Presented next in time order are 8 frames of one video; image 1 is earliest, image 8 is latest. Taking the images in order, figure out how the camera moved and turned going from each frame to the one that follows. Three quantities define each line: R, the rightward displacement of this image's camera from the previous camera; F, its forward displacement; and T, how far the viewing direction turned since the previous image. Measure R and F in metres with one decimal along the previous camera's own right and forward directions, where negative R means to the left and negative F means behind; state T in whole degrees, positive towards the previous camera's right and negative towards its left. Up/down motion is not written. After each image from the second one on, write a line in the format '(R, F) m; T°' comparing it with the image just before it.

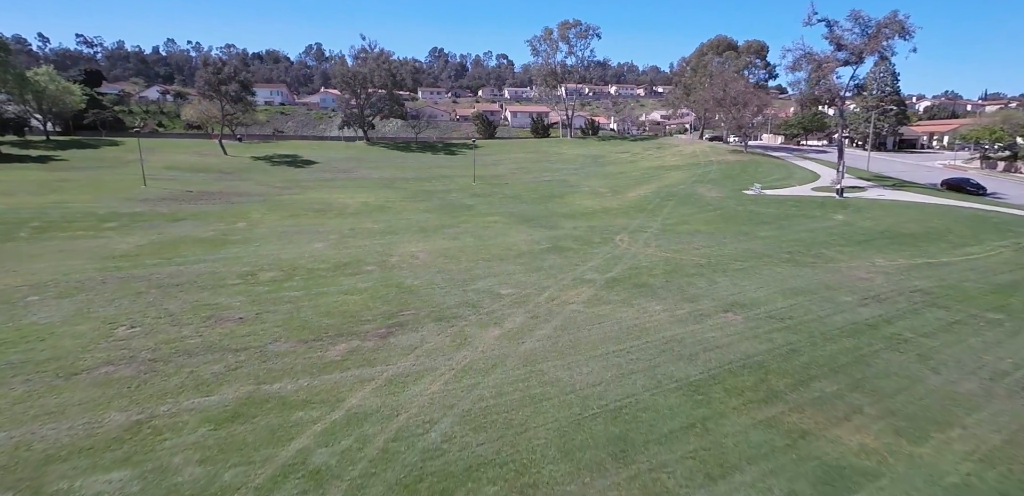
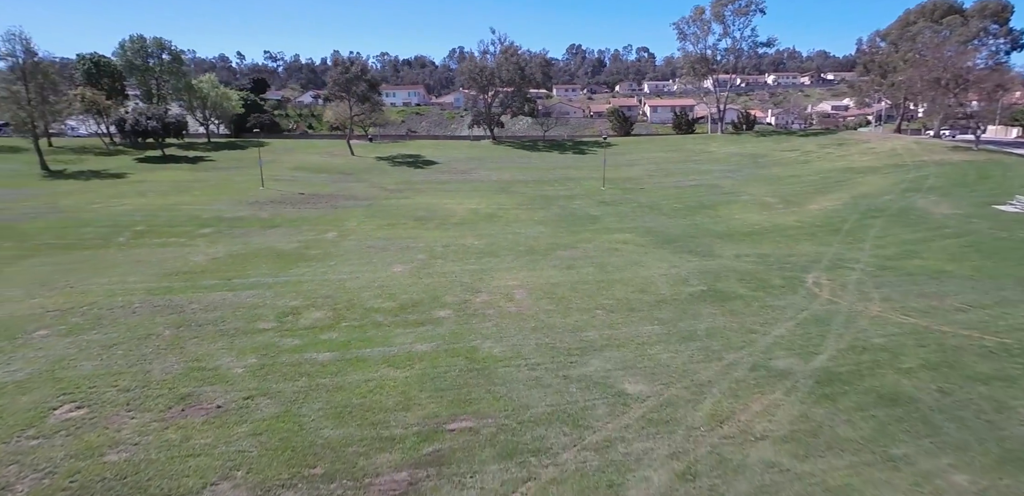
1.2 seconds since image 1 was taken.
(-0.1, +4.6) m; -15°
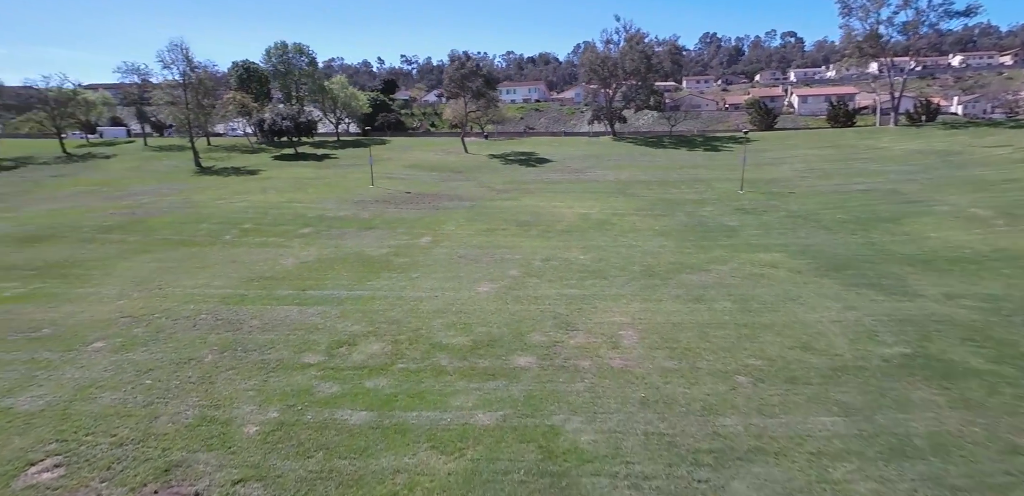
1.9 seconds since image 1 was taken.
(+0.2, +2.5) m; -13°
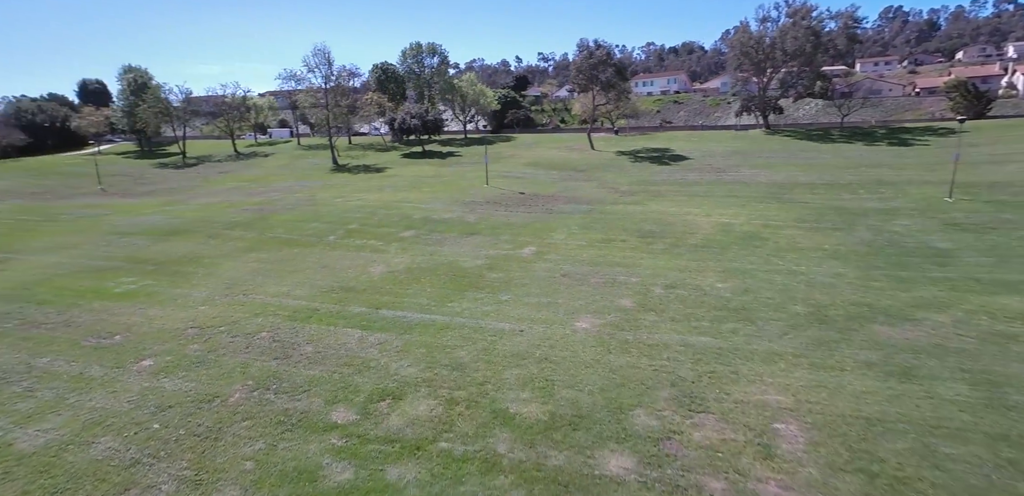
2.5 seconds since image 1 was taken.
(+0.4, +2.5) m; -15°
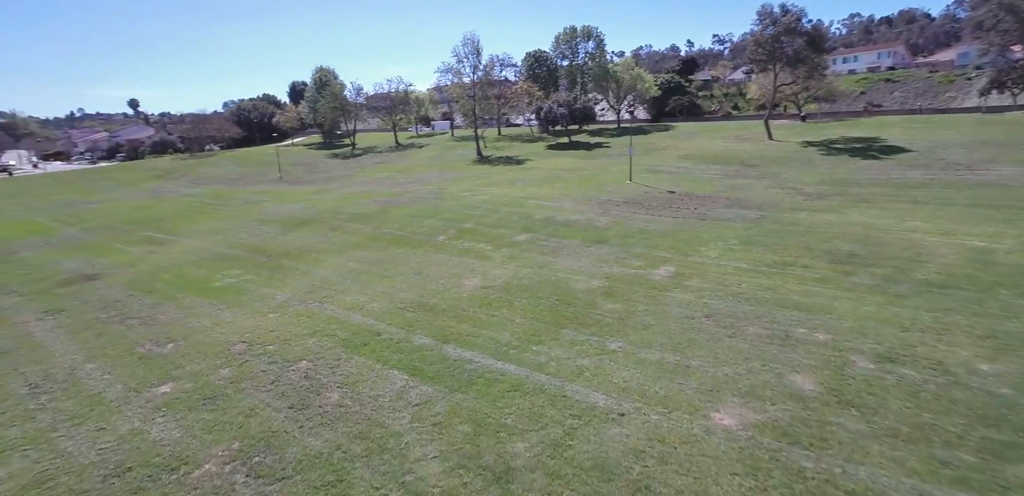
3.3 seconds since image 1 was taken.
(+0.6, +3.0) m; -18°
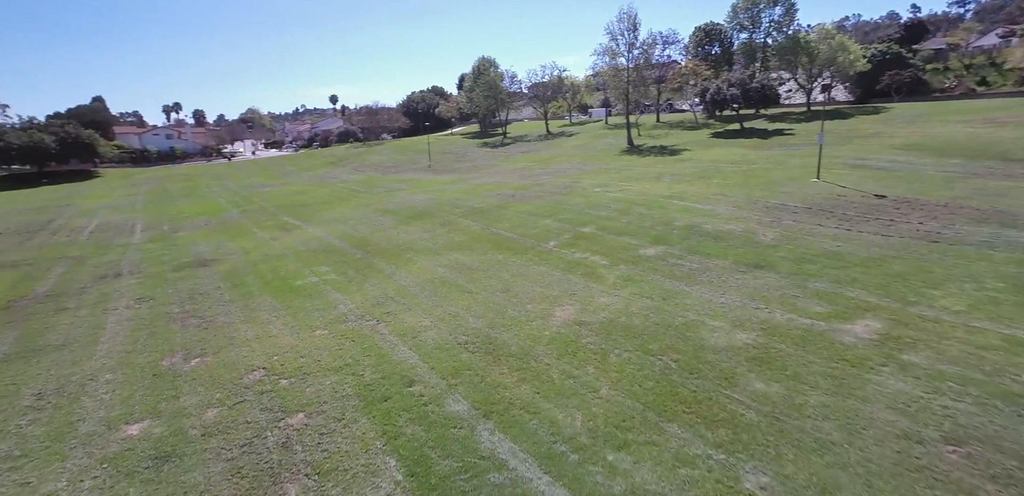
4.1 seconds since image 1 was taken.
(+0.8, +2.9) m; -18°
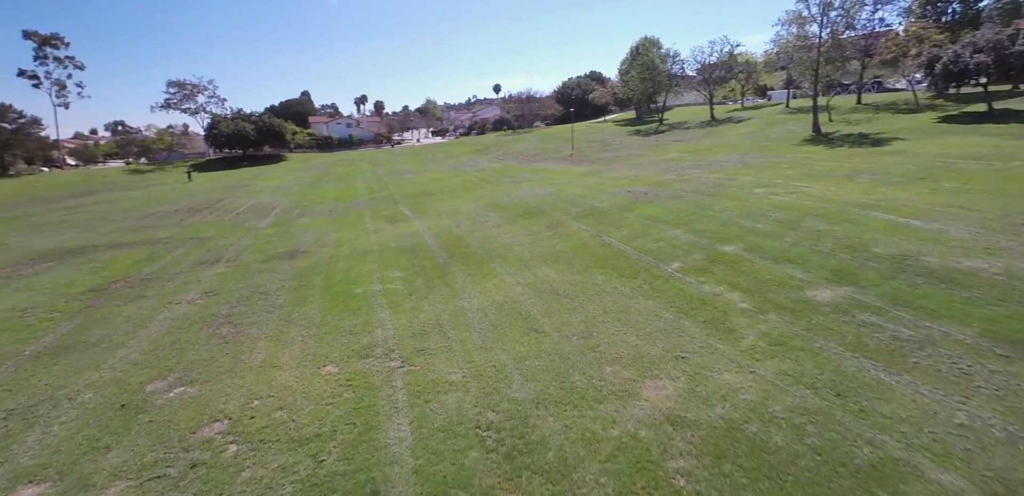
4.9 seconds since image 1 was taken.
(+0.9, +2.8) m; -18°
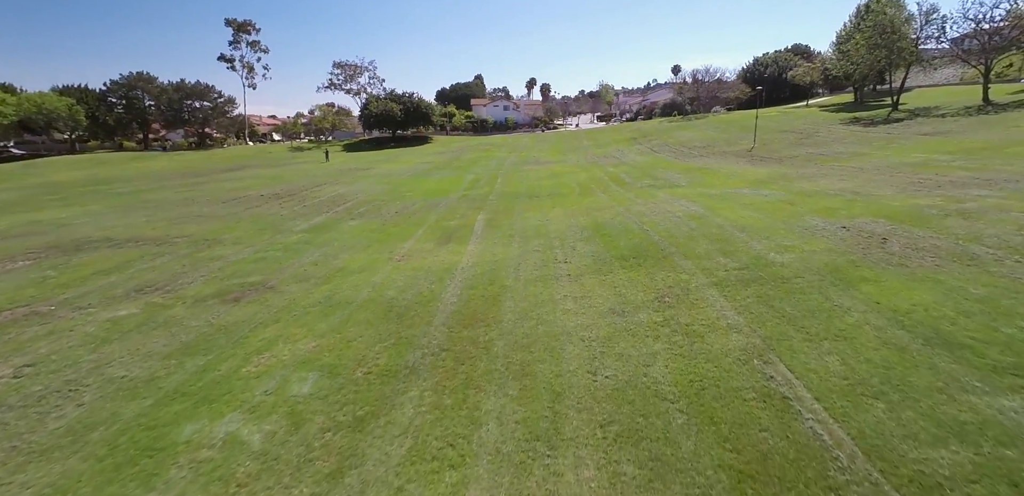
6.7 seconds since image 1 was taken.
(+1.1, +6.1) m; -18°
